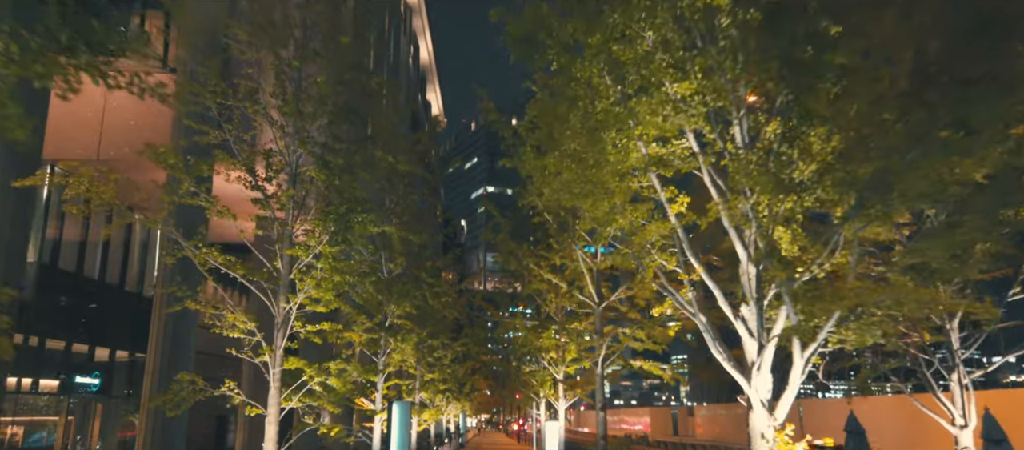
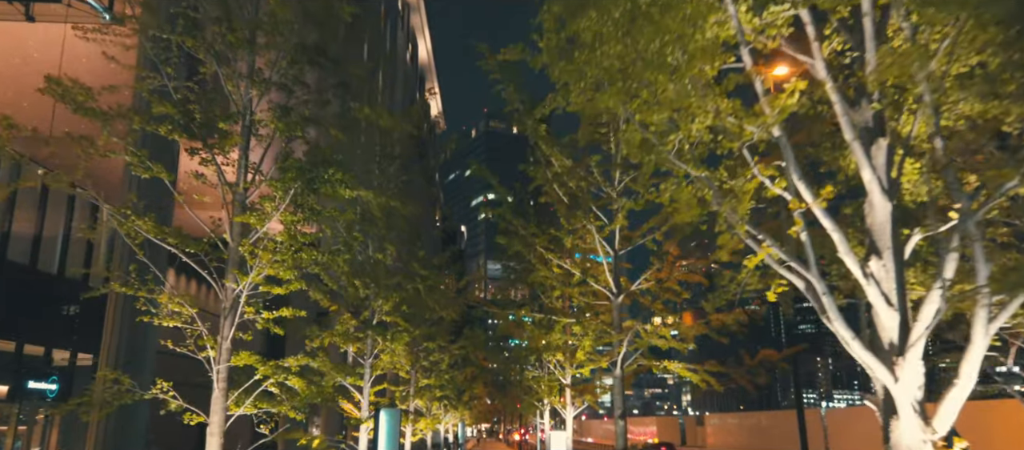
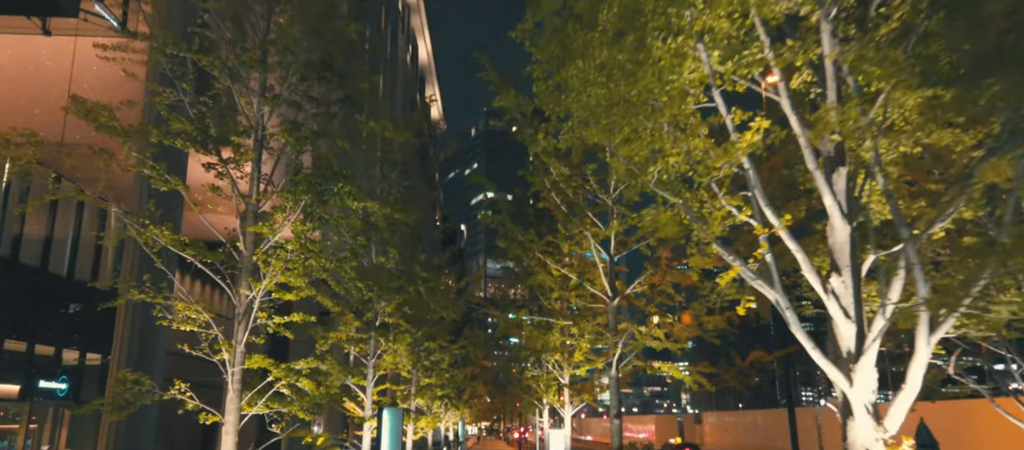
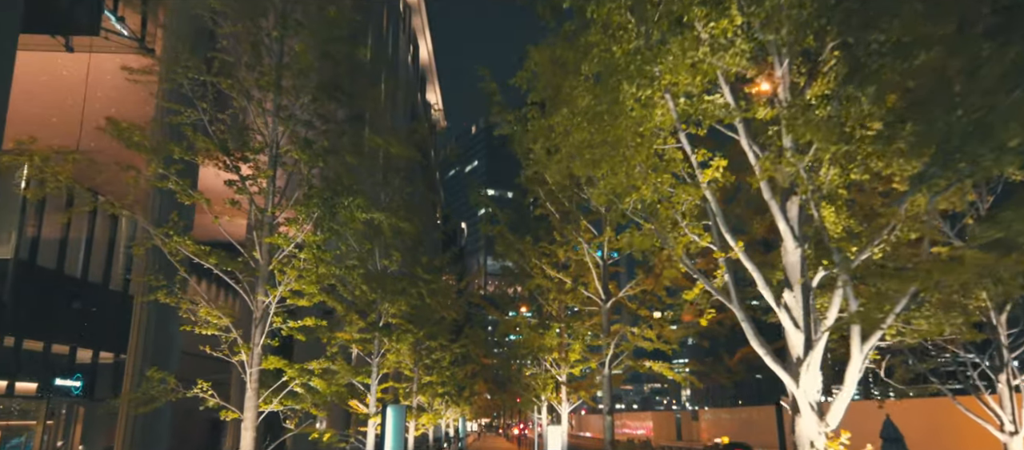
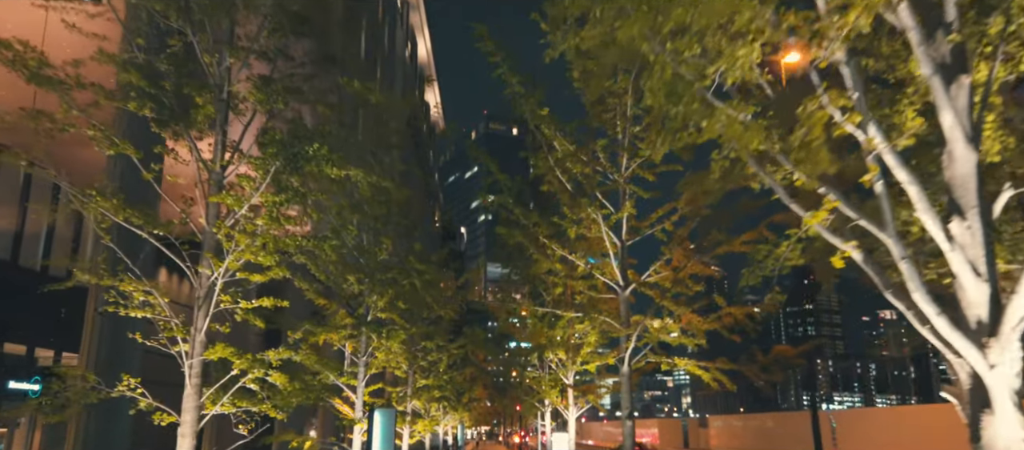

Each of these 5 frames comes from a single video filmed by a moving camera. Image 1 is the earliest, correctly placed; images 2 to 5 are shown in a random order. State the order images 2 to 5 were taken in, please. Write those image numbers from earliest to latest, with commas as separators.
4, 3, 2, 5
